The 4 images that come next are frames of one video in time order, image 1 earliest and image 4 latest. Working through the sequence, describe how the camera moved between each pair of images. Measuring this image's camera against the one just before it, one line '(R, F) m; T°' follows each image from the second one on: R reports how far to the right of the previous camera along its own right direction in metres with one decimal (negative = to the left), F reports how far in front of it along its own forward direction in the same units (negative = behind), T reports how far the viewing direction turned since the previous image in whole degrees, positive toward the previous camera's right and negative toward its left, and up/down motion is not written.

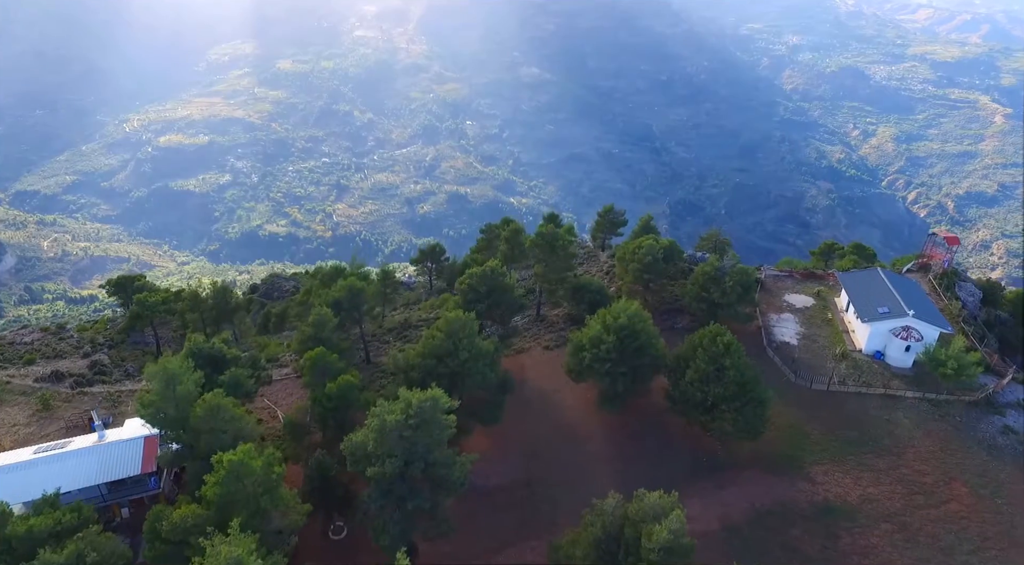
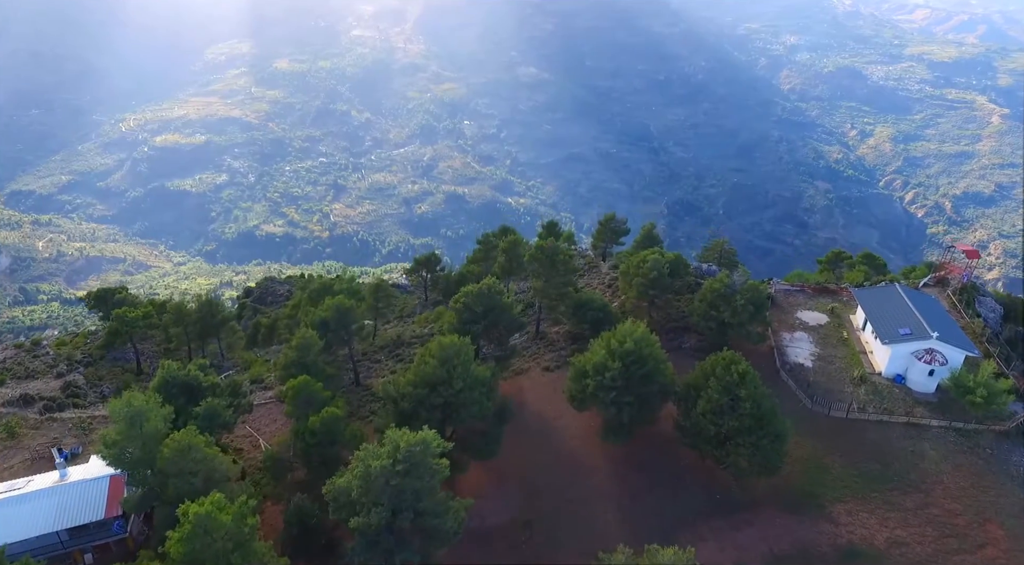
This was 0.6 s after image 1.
(0.0, +3.6) m; 0°
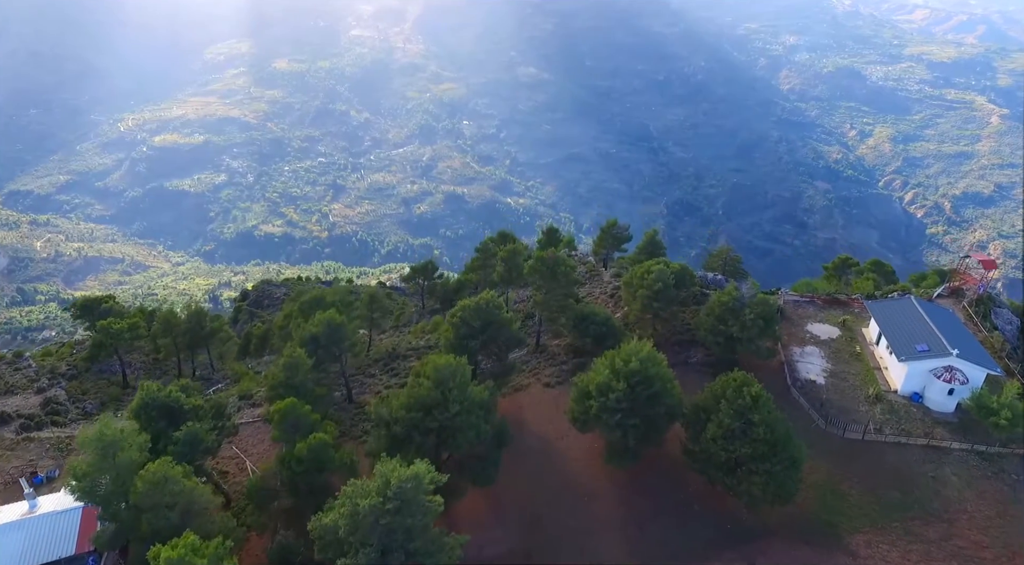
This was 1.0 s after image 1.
(0.0, +2.5) m; 0°
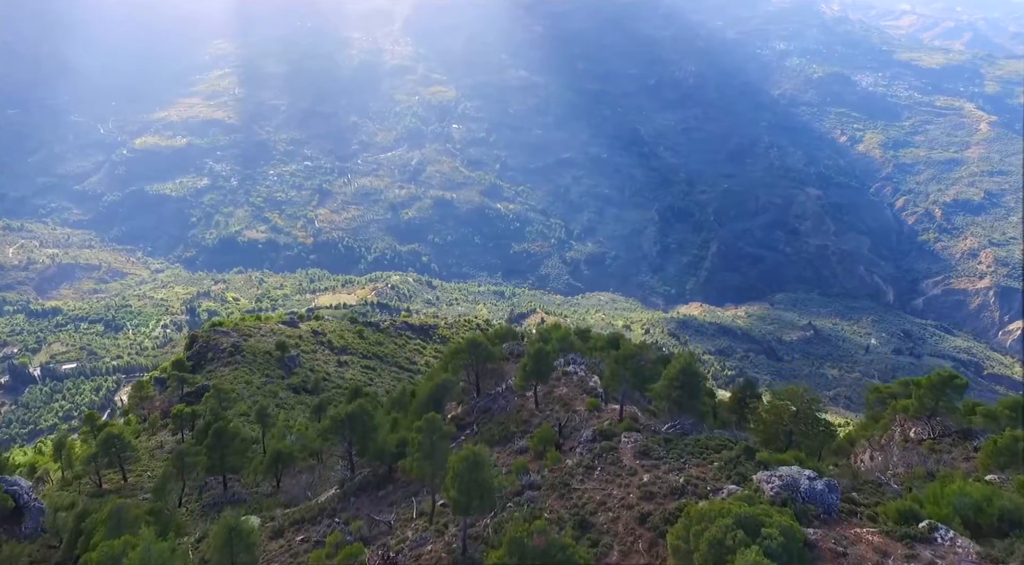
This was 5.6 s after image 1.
(+1.5, +31.7) m; +1°
